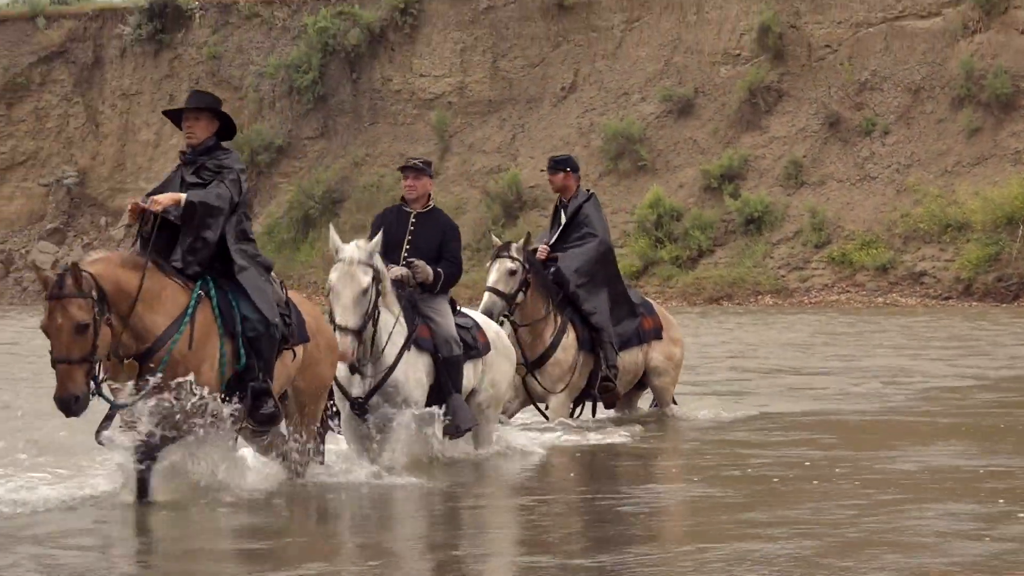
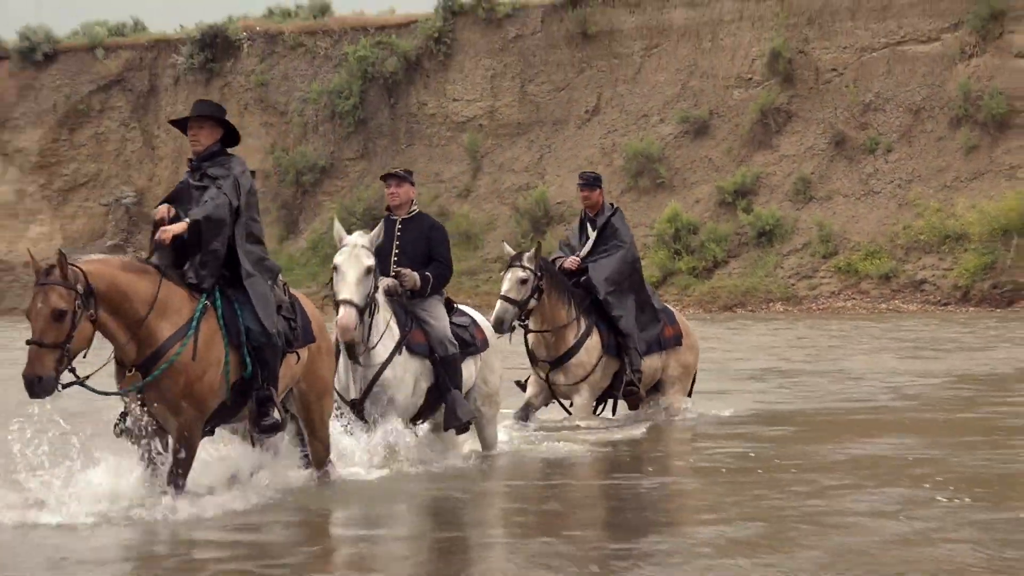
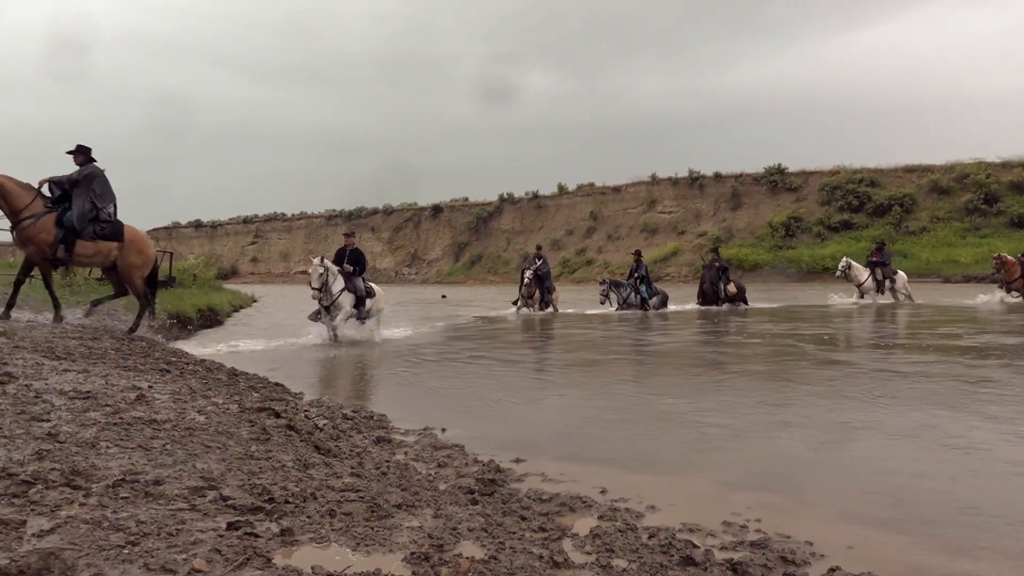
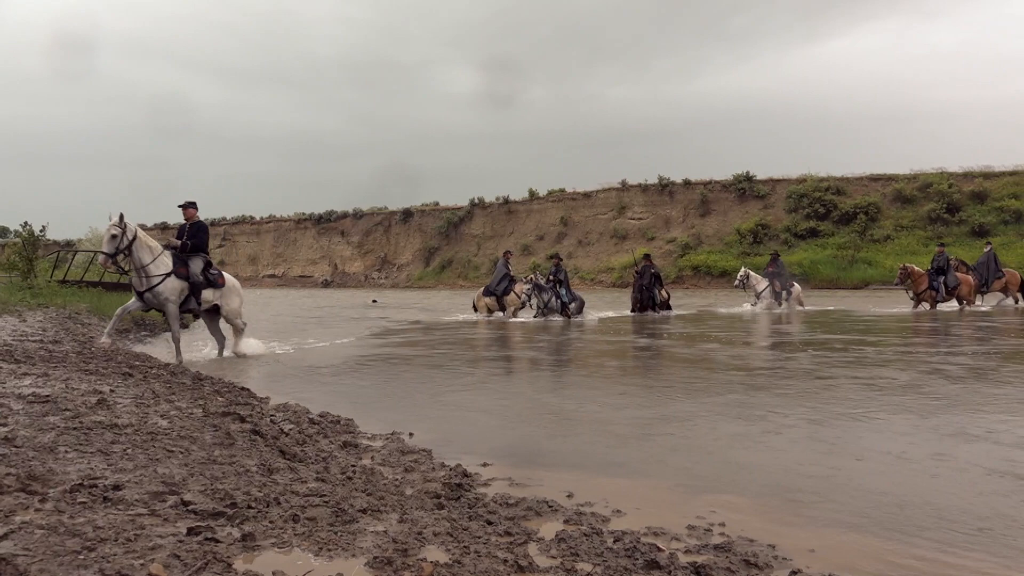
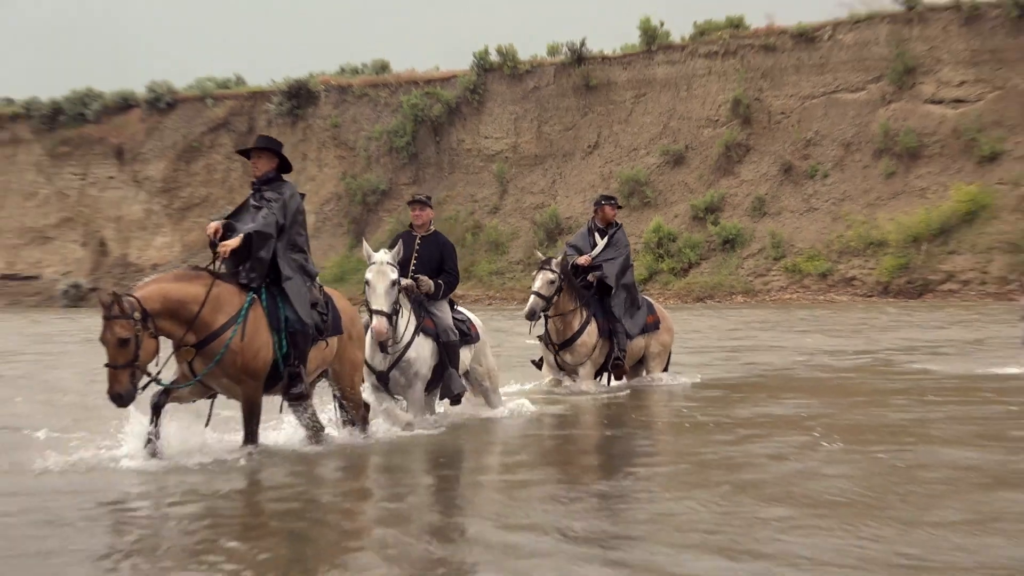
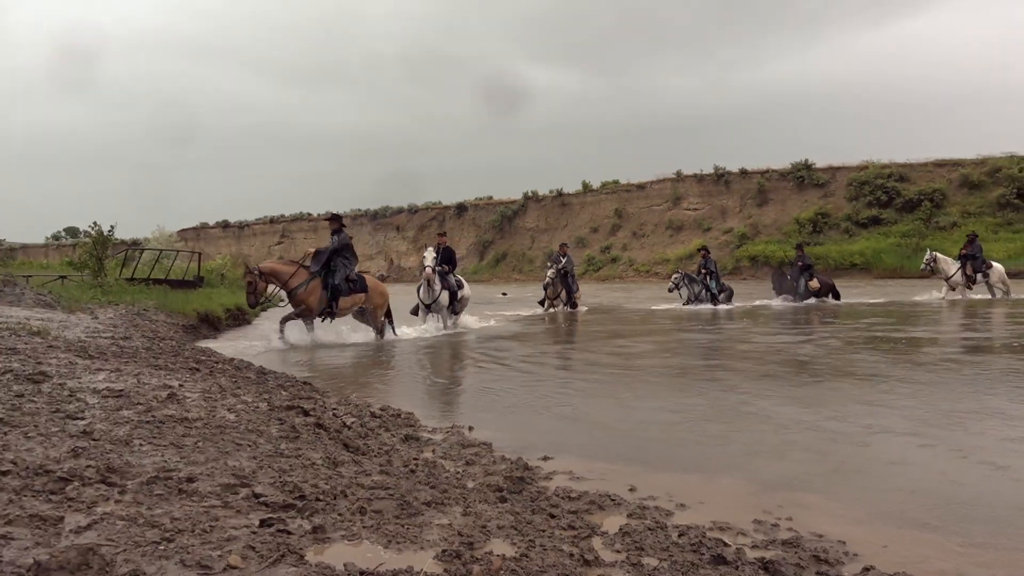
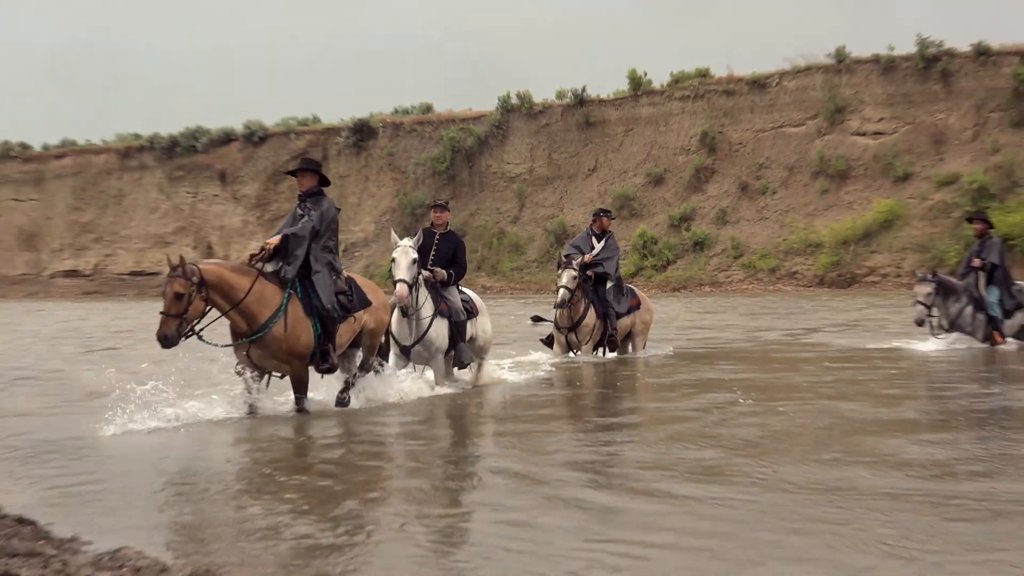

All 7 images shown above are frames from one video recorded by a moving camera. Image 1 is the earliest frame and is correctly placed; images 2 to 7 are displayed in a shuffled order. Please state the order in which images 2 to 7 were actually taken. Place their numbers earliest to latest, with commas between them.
2, 5, 7, 6, 3, 4
